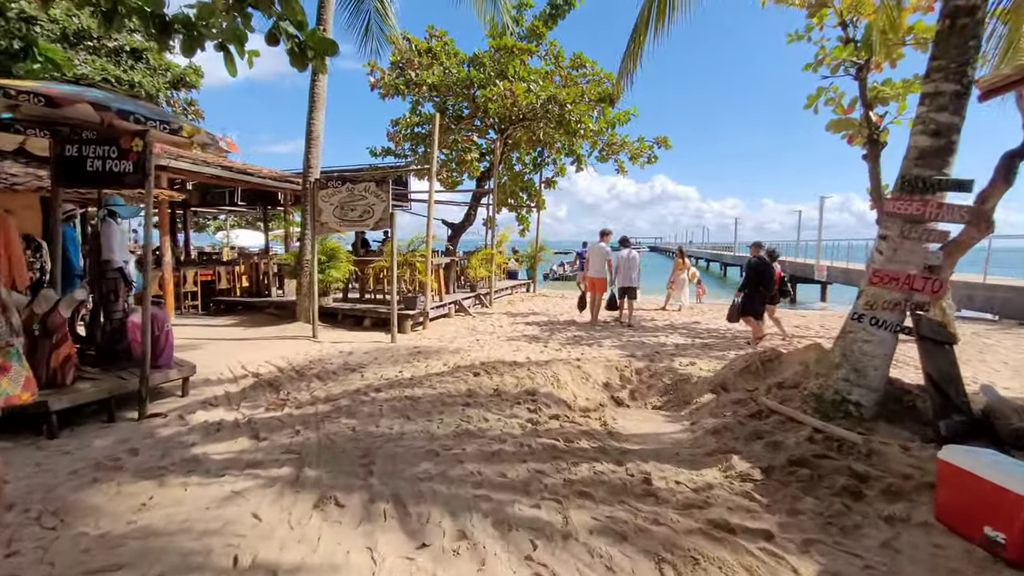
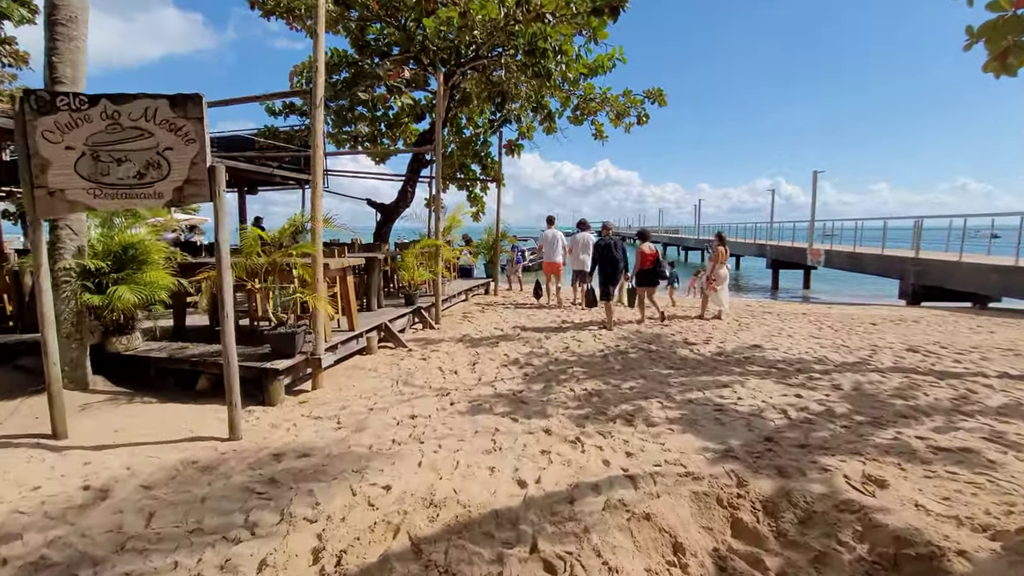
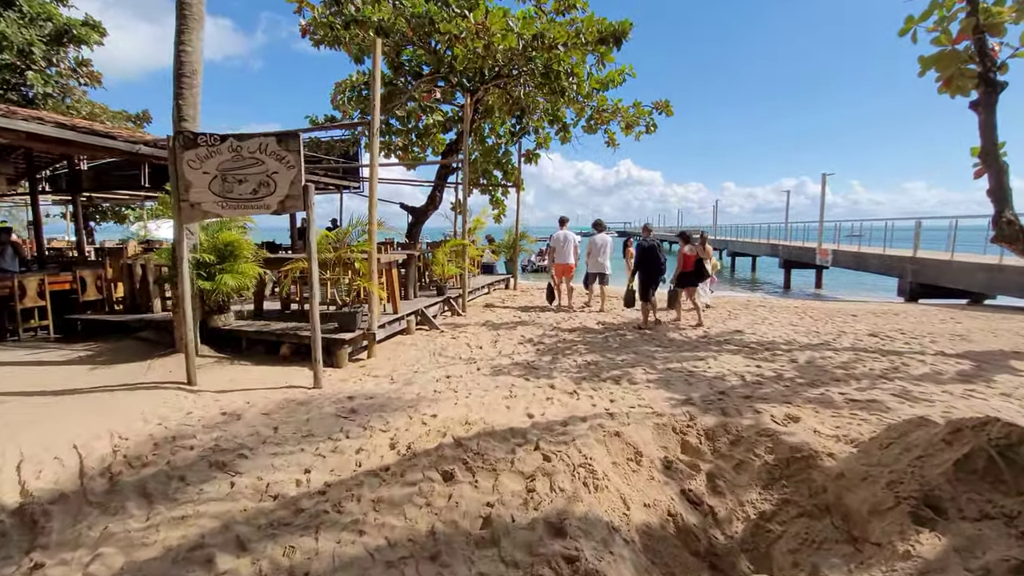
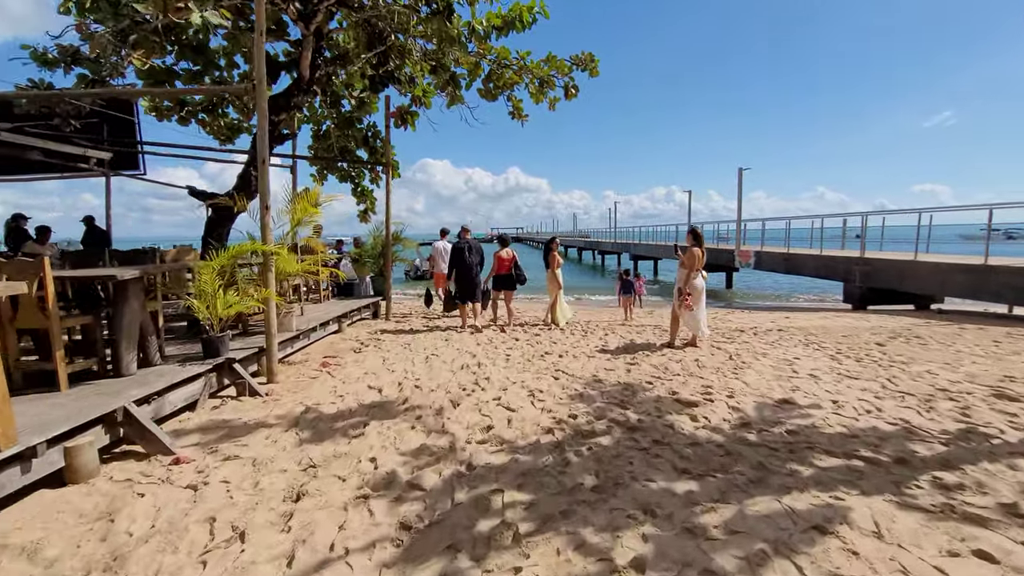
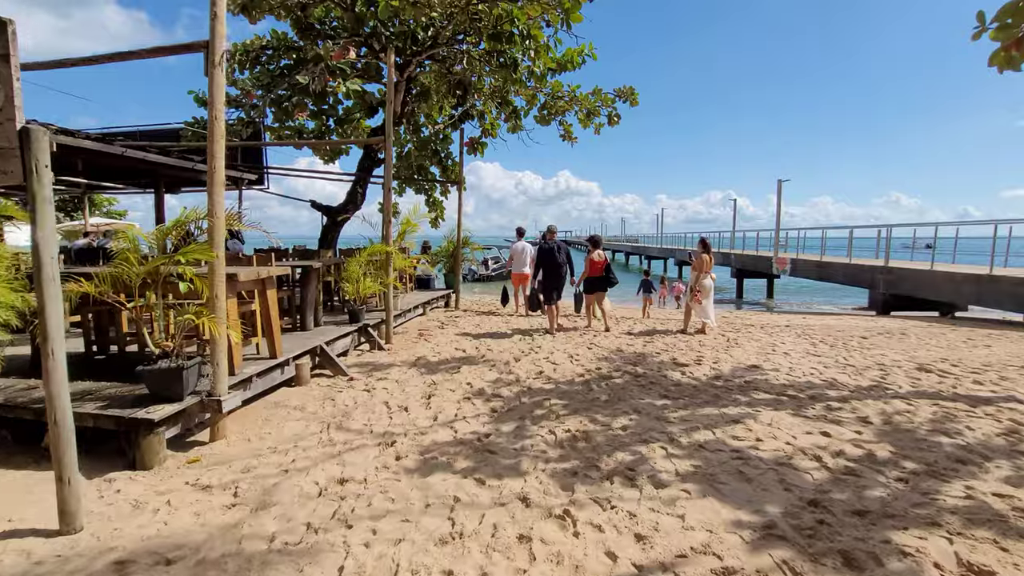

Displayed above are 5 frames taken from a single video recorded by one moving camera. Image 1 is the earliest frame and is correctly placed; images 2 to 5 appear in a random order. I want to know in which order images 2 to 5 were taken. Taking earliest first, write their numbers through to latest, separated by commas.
3, 2, 5, 4
